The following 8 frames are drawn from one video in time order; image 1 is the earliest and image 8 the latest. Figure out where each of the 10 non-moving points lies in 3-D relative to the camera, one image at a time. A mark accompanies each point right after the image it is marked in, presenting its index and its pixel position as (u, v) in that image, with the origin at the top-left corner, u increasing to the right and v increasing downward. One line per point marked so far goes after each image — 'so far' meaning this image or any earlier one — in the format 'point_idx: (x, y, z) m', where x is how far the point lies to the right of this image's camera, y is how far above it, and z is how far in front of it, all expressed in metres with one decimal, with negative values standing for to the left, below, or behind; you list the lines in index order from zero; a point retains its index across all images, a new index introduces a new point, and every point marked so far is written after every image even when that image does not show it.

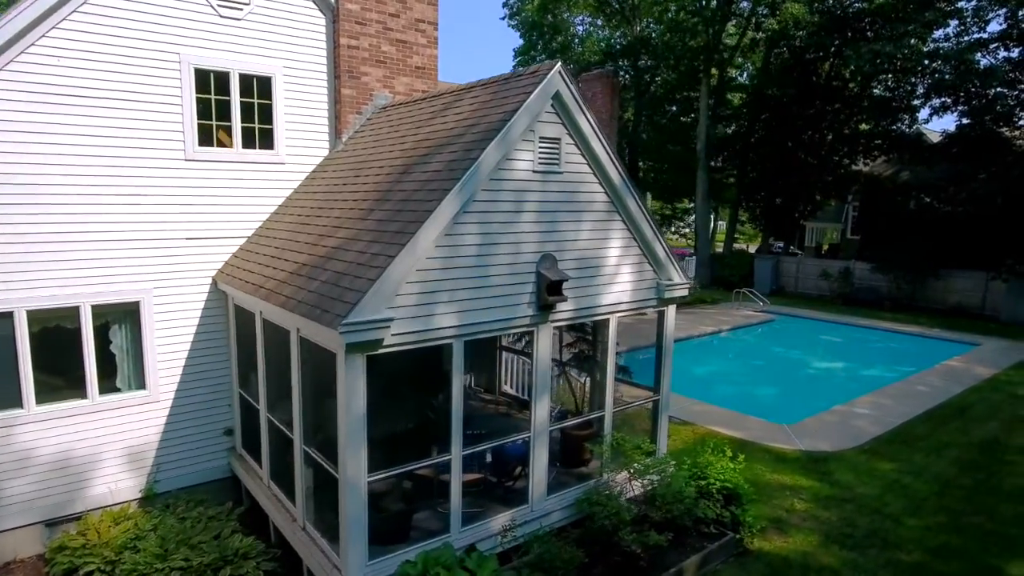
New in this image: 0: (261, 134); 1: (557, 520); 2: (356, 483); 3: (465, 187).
0: (-3.3, +2.0, +8.3) m
1: (+0.5, -2.6, +7.1) m
2: (-1.3, -1.7, +5.5) m
3: (-0.4, +0.9, +5.6) m
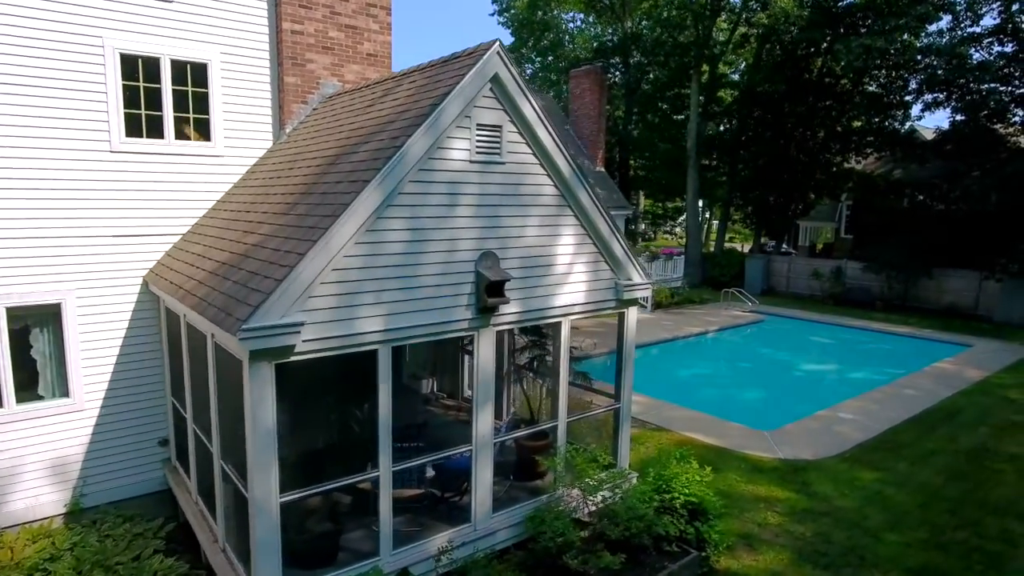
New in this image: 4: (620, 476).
0: (-3.8, +2.0, +7.7) m
1: (-0.1, -2.6, +6.6) m
2: (-1.9, -1.7, +4.9) m
3: (-1.0, +0.9, +5.0) m
4: (+1.1, -2.0, +6.8) m
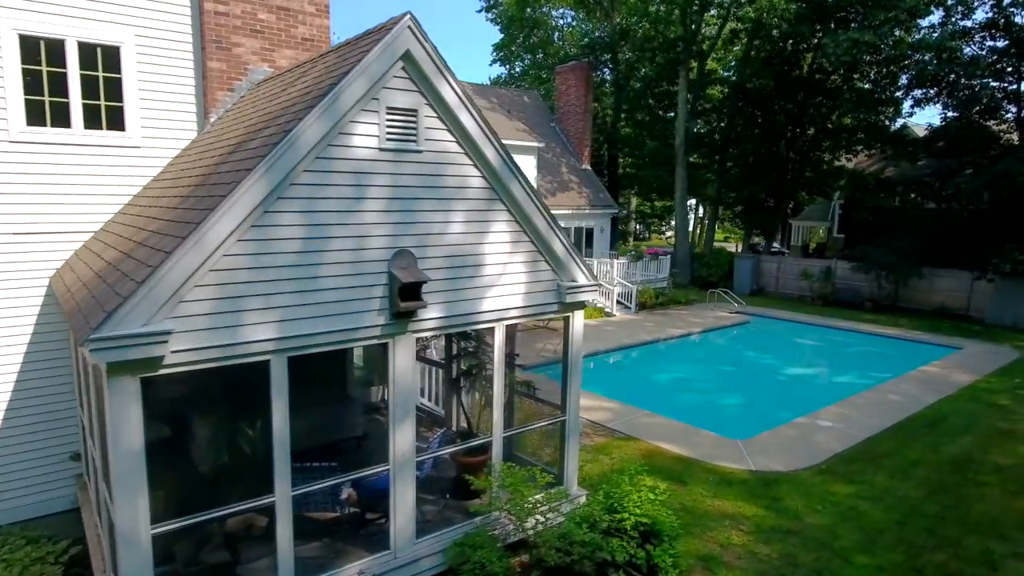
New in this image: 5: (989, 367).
0: (-4.5, +2.0, +7.1) m
1: (-0.7, -2.6, +6.0) m
2: (-2.6, -1.7, +4.3) m
3: (-1.7, +0.9, +4.4) m
4: (+0.4, -2.1, +6.2) m
5: (+11.6, -1.9, +15.4) m
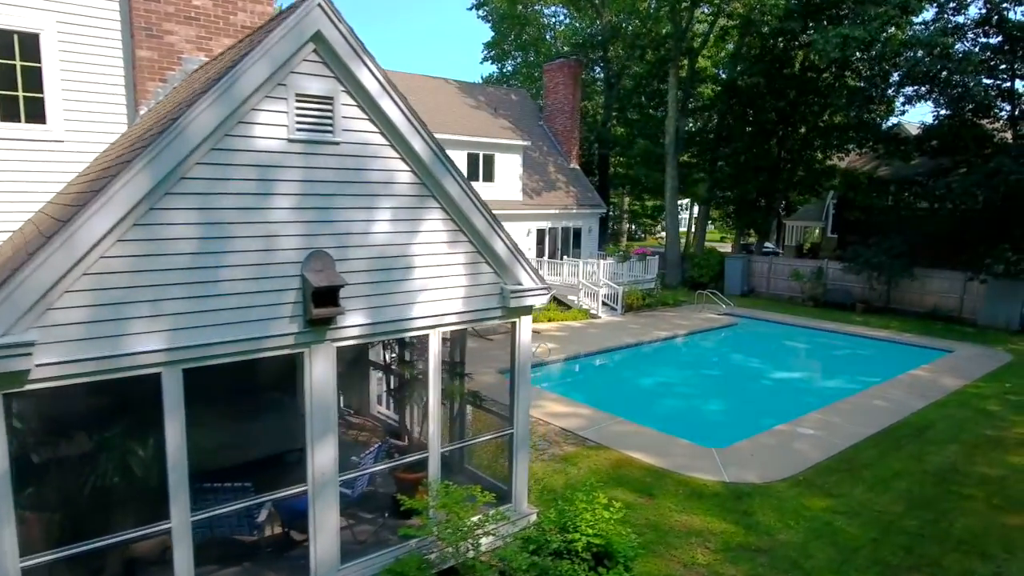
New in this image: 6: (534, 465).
0: (-5.1, +1.9, +6.7) m
1: (-1.3, -2.7, +5.5) m
2: (-3.1, -1.7, +3.9) m
3: (-2.2, +0.8, +4.0) m
4: (-0.1, -2.1, +5.8) m
5: (+11.0, -2.0, +15.0) m
6: (+0.3, -2.6, +9.6) m
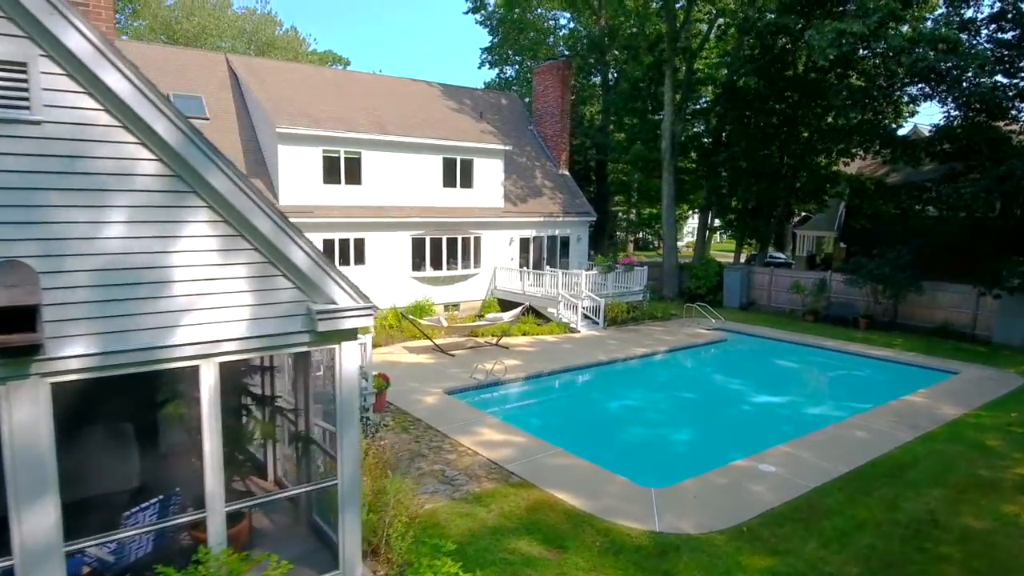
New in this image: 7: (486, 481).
0: (-6.4, +1.8, +5.8) m
1: (-2.8, -2.8, +4.4) m
2: (-4.6, -1.8, +2.8) m
3: (-3.7, +0.7, +2.9) m
4: (-1.5, -2.2, +4.6) m
5: (+9.9, -2.3, +13.4) m
6: (-1.0, -2.8, +8.4) m
7: (-0.4, -2.8, +9.2) m
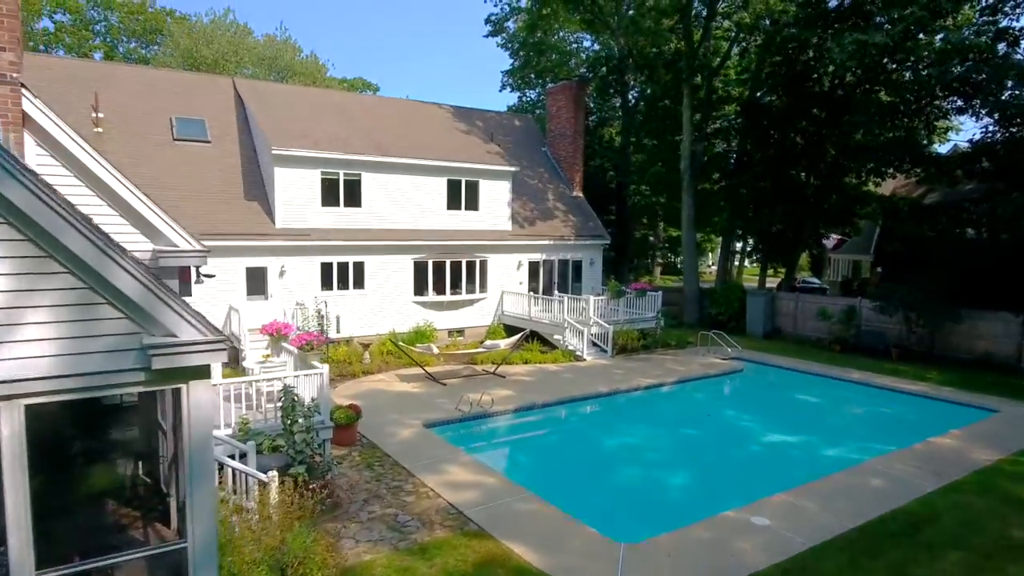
0: (-7.2, +1.6, +5.4) m
1: (-3.6, -3.0, +3.6) m
2: (-5.6, -1.9, +2.3) m
3: (-4.6, +0.6, +2.4) m
4: (-2.4, -2.4, +3.9) m
5: (+9.6, -2.9, +11.9) m
6: (-1.6, -3.2, +7.5) m
7: (-0.9, -3.2, +8.3) m
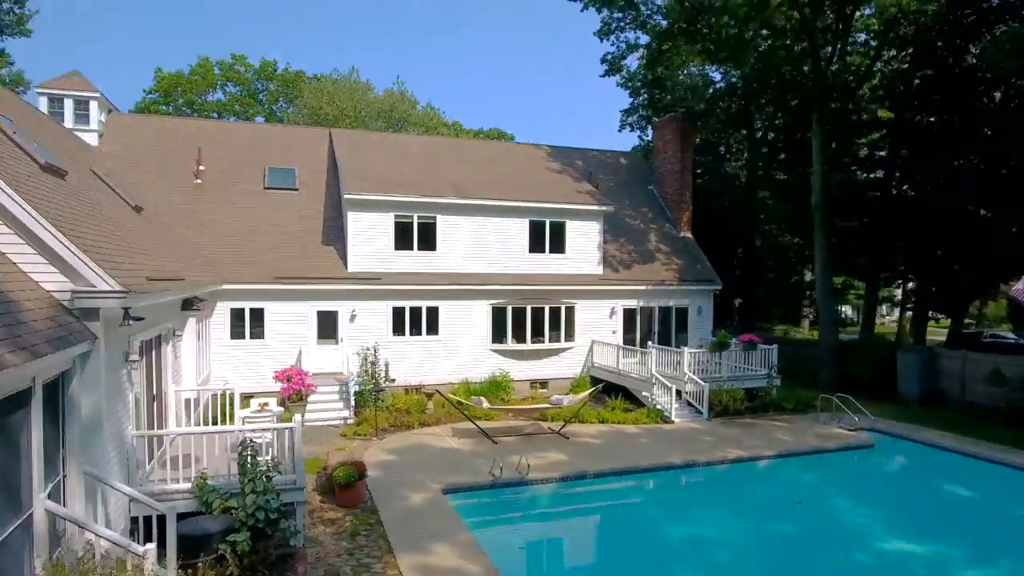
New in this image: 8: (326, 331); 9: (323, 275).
0: (-8.1, +1.3, +5.9) m
1: (-5.2, -3.1, +3.0) m
2: (-7.4, -2.0, +2.2) m
3: (-6.4, +0.5, +2.3) m
4: (-3.9, -2.6, +2.9) m
5: (+9.6, -3.7, +7.8) m
6: (-2.3, -3.6, +6.2) m
7: (-1.4, -3.7, +6.8) m
8: (-5.1, -1.2, +17.5) m
9: (-5.1, +0.4, +17.3) m
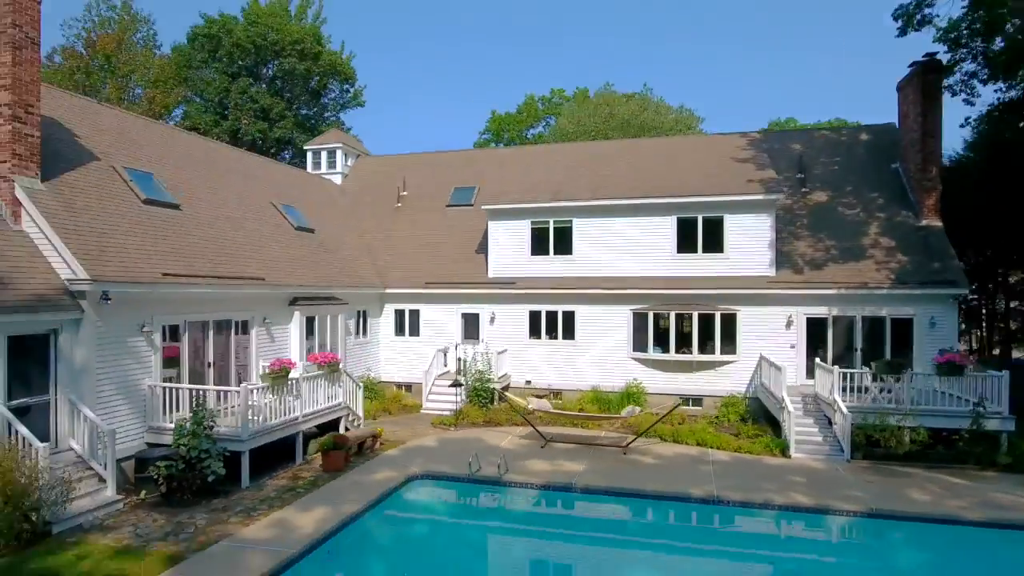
0: (-10.4, +1.4, +11.6) m
1: (-9.7, -2.9, +7.4) m
2: (-12.0, -1.7, +8.1) m
3: (-11.1, +0.8, +7.6) m
4: (-8.7, -2.3, +6.6) m
5: (+5.2, -3.4, +2.8) m
6: (-5.4, -3.4, +8.4) m
7: (-4.4, -3.5, +8.4) m
8: (-1.3, -1.3, +19.3) m
9: (-1.4, +0.2, +19.2) m
